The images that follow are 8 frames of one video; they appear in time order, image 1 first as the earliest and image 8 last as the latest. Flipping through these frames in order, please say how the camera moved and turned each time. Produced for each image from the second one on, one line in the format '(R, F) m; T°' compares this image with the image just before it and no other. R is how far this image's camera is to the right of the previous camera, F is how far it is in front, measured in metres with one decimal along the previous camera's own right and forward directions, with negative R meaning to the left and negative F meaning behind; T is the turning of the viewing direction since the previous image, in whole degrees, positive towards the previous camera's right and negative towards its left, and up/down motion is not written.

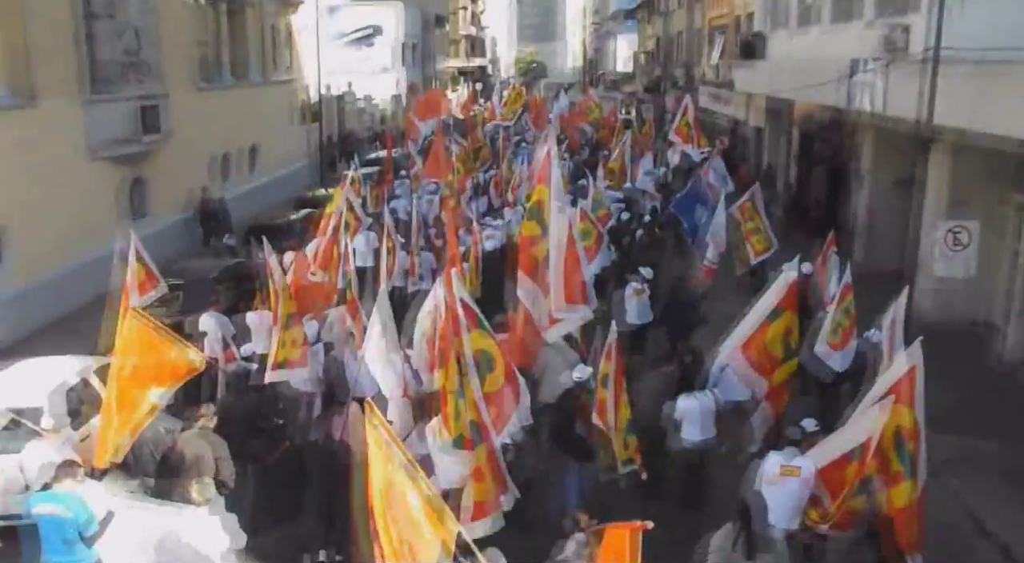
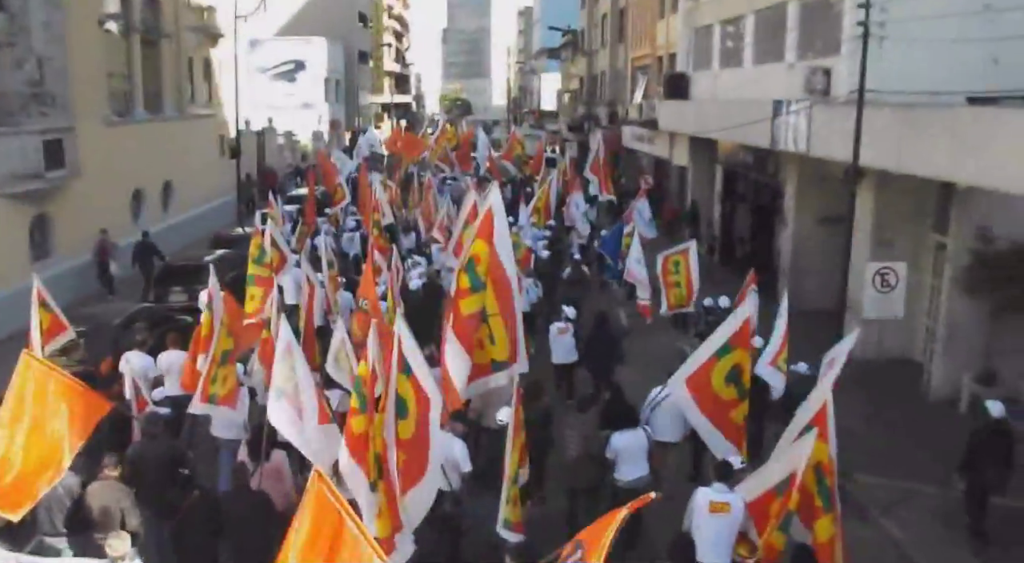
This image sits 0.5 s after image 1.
(0.0, +0.4) m; +4°
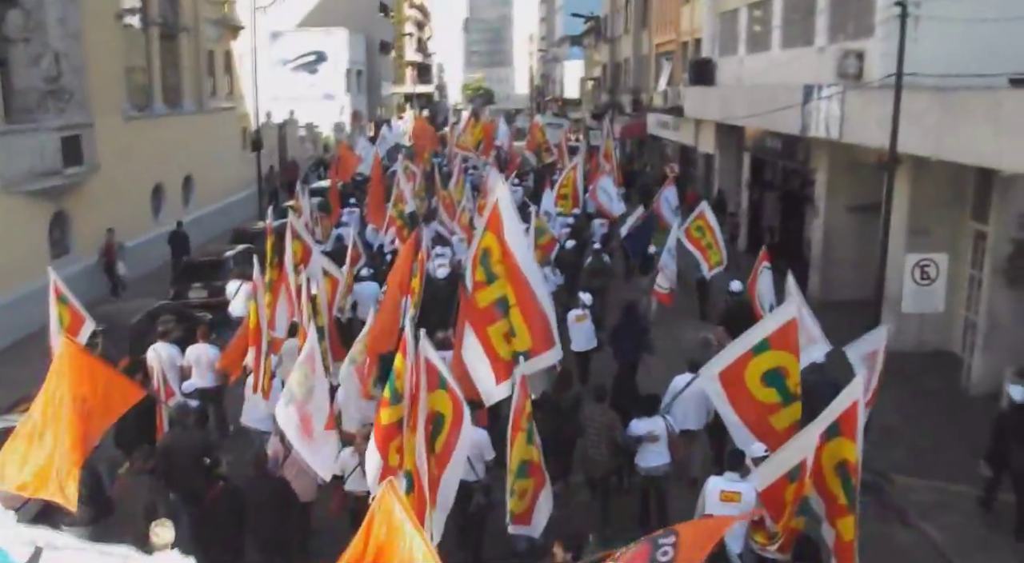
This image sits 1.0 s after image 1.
(0.0, +0.3) m; -1°
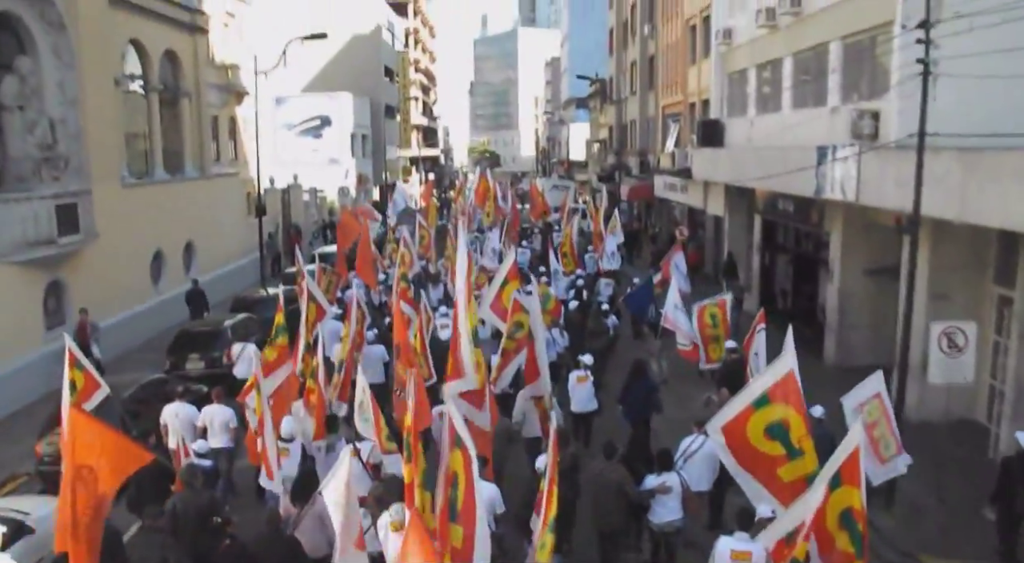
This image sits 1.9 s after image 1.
(0.0, +0.5) m; 0°
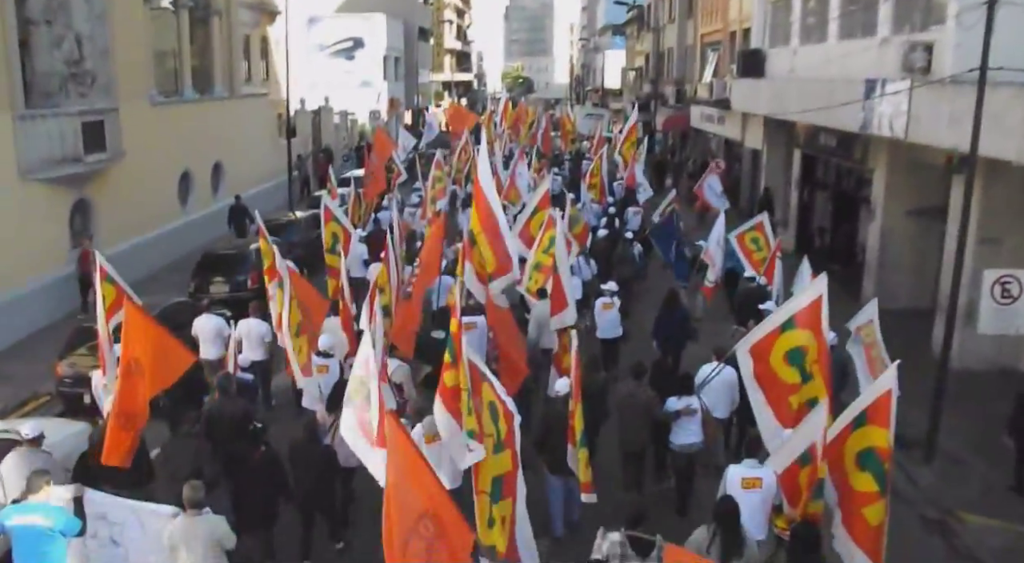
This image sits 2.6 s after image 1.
(0.0, +0.3) m; -2°
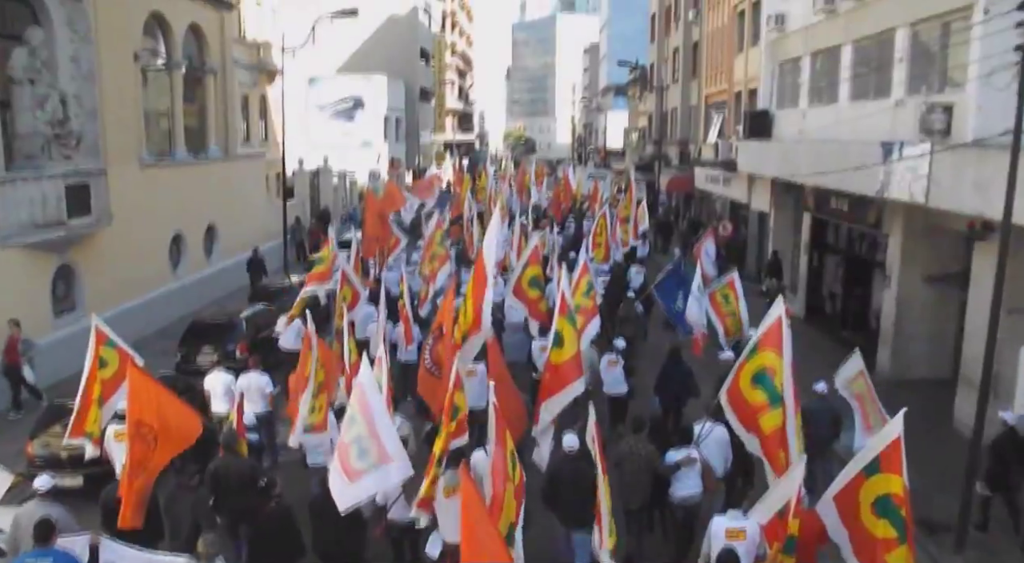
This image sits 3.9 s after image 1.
(0.0, +0.7) m; 0°
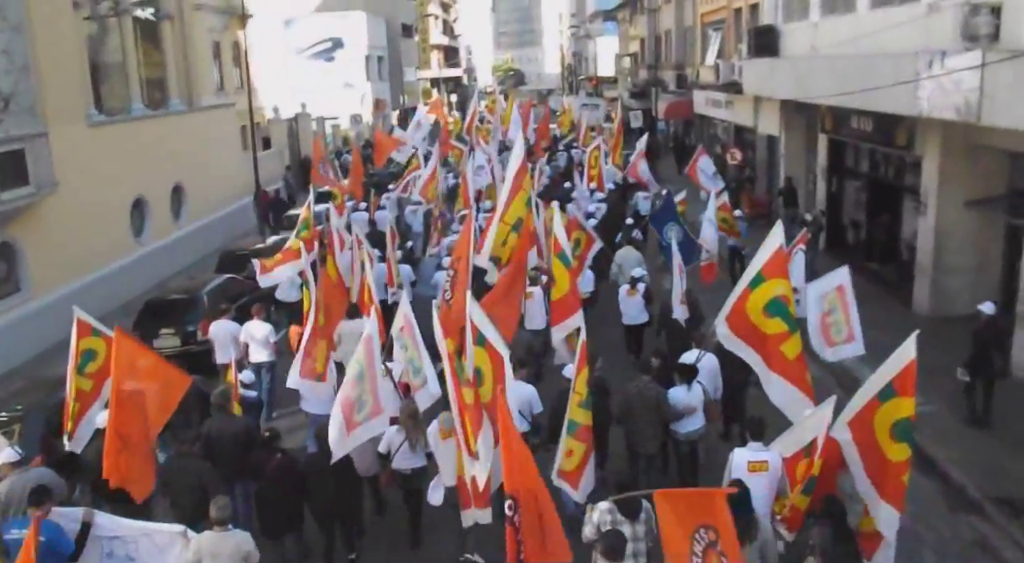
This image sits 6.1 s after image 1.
(+0.1, +1.5) m; 0°
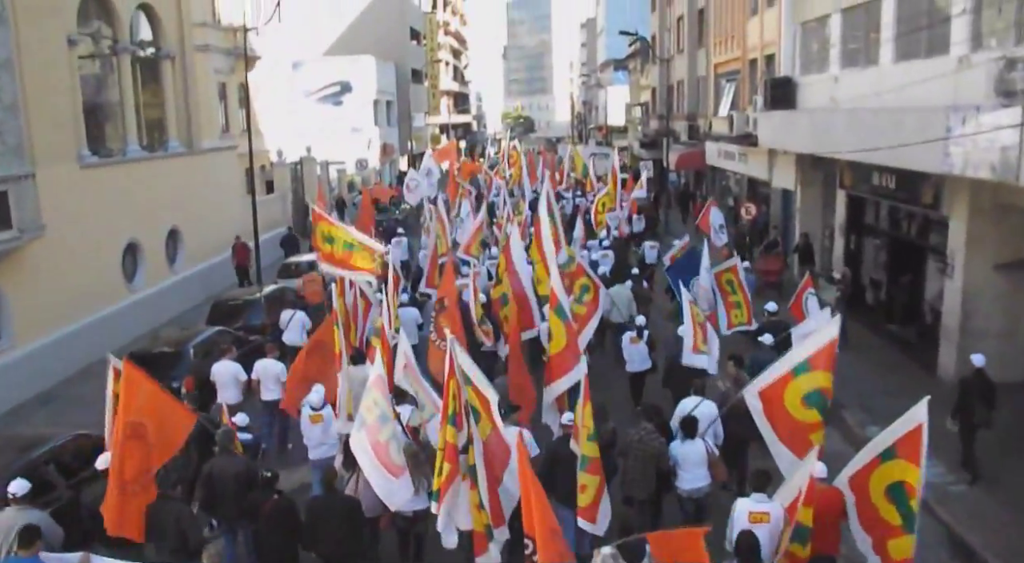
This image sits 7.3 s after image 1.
(0.0, +0.7) m; 0°
